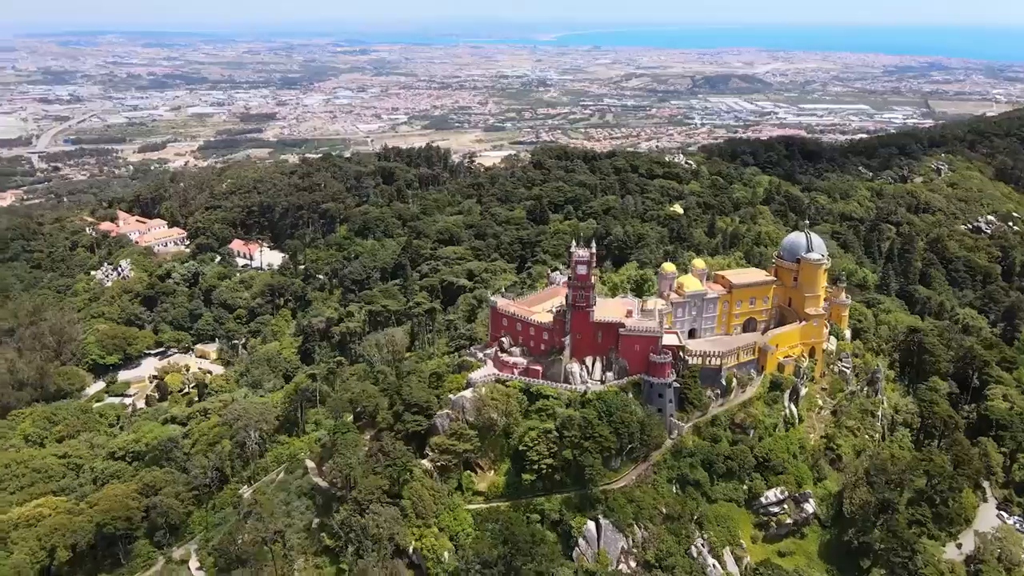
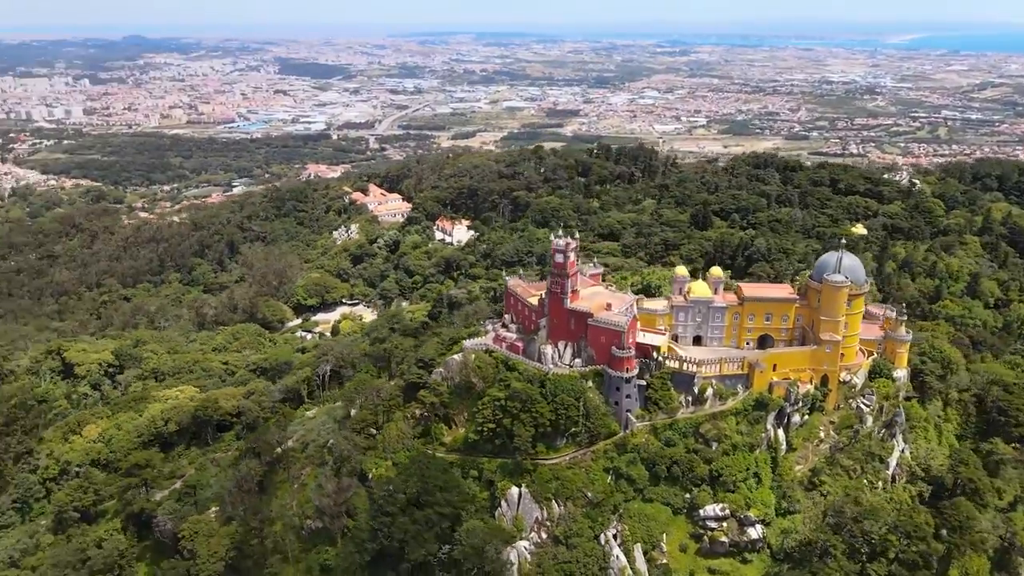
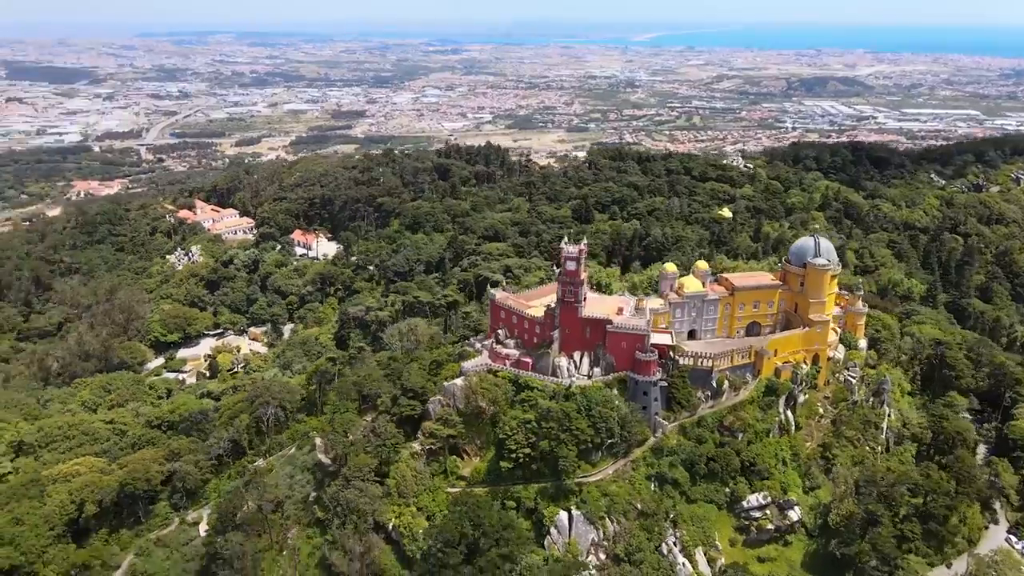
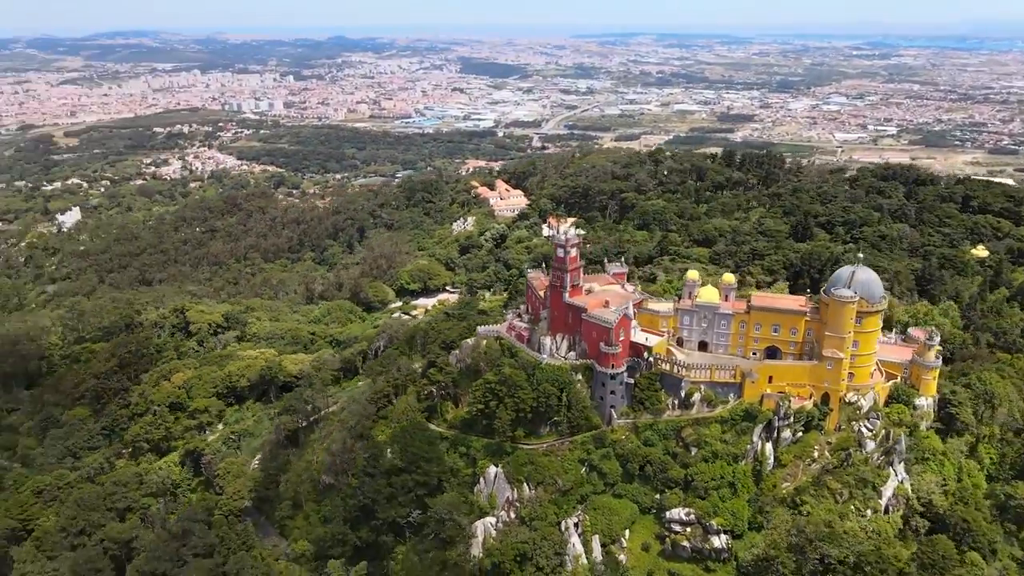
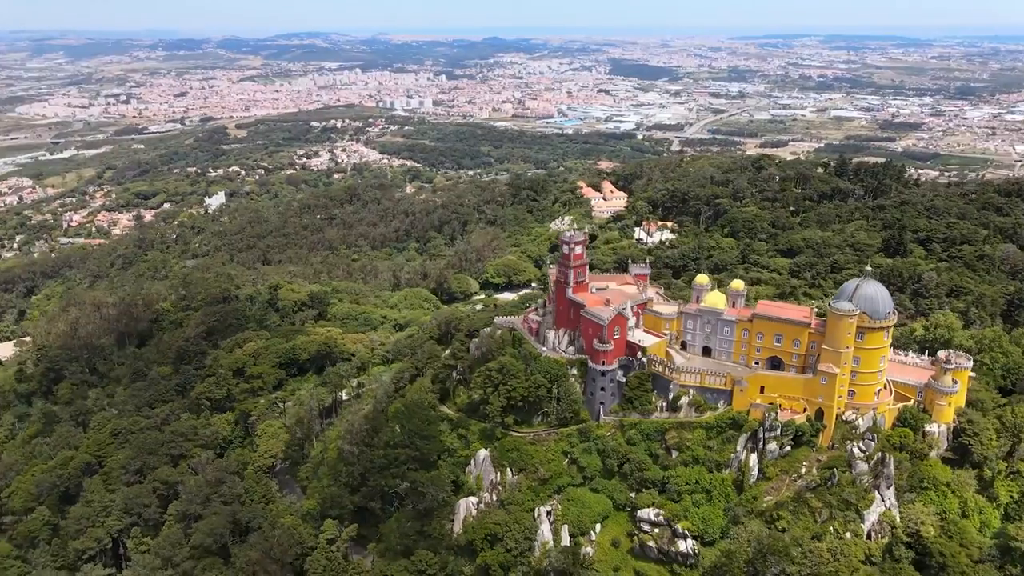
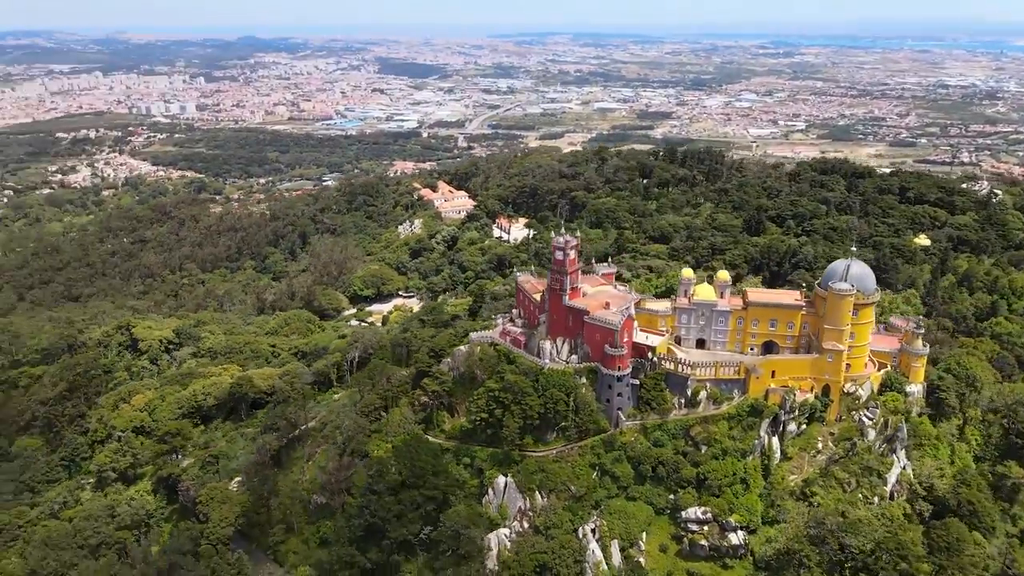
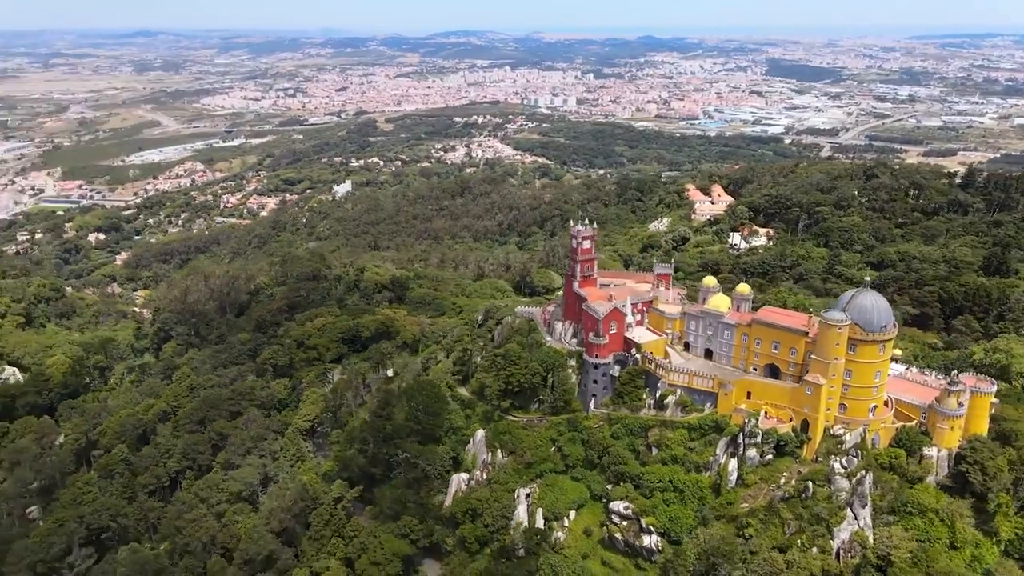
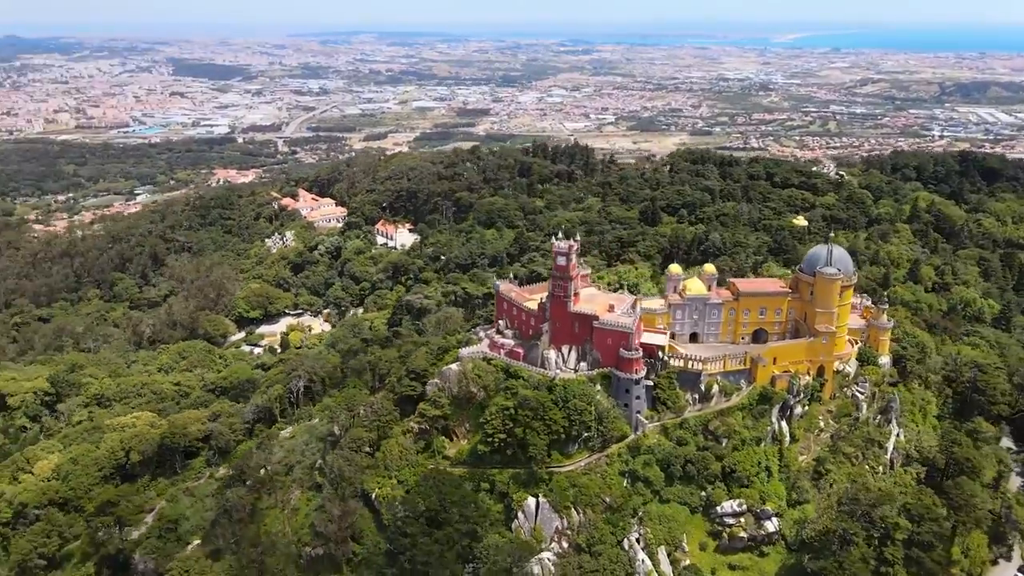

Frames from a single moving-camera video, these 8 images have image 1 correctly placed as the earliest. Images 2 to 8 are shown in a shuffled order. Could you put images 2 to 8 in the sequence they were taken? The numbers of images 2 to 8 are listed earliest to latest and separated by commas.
3, 8, 2, 6, 4, 5, 7
